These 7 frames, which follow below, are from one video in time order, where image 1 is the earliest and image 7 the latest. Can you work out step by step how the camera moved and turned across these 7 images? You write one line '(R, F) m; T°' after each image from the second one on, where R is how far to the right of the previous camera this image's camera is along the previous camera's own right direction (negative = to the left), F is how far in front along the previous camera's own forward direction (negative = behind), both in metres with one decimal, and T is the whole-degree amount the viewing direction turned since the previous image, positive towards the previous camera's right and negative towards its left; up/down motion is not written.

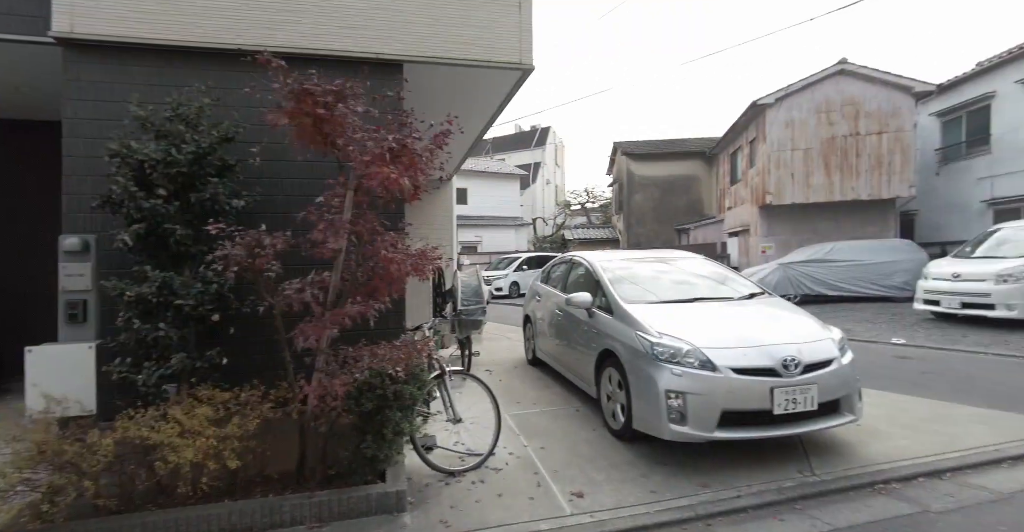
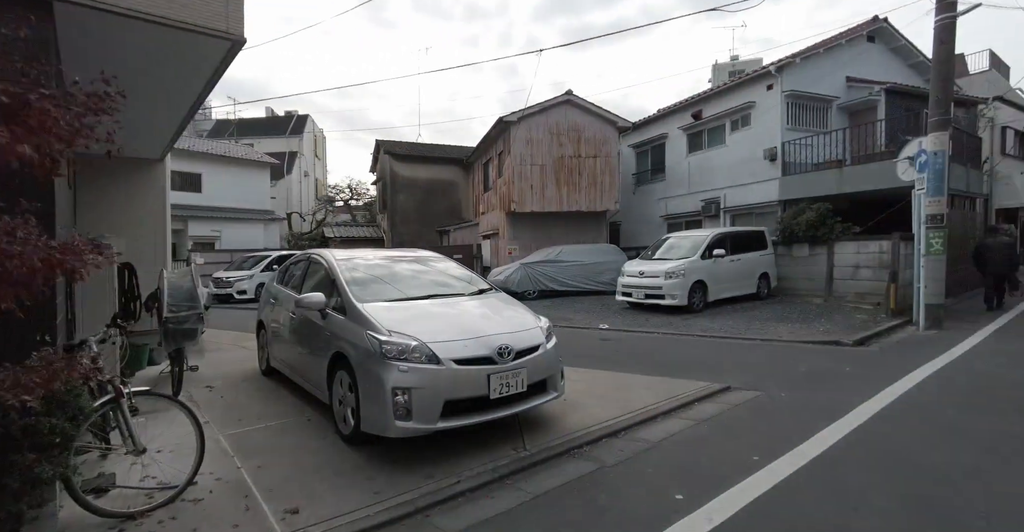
(+0.8, -0.1) m; +25°
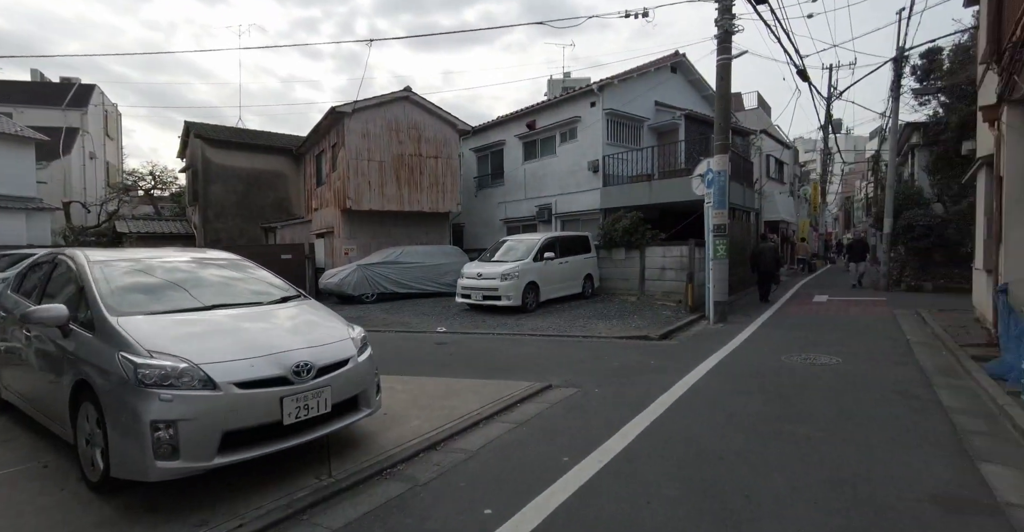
(+0.3, +0.2) m; +18°
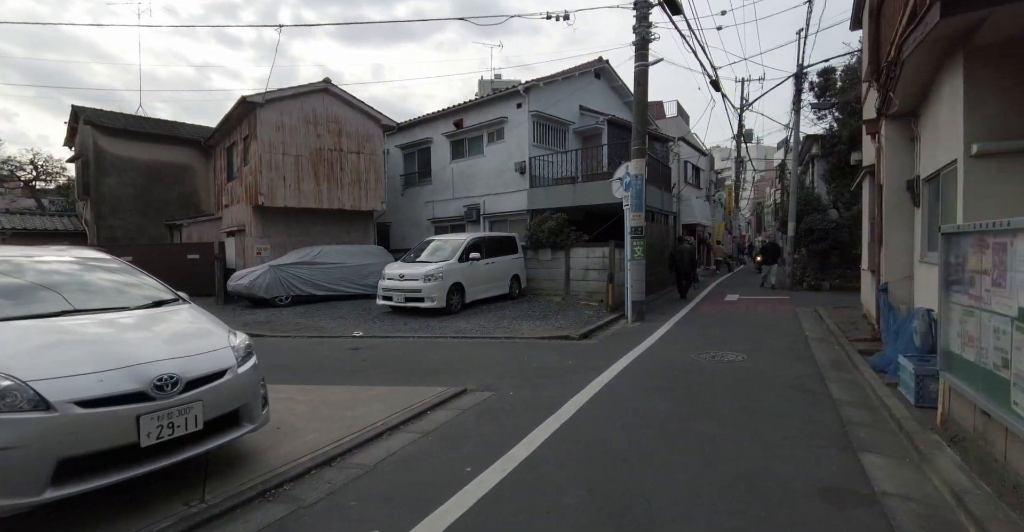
(+0.2, +0.2) m; +8°
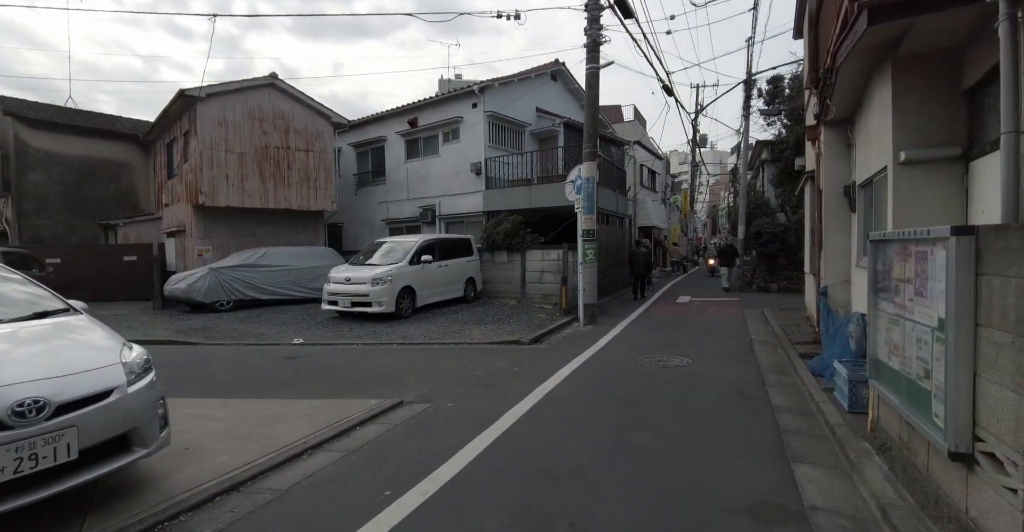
(+0.2, +0.2) m; +4°
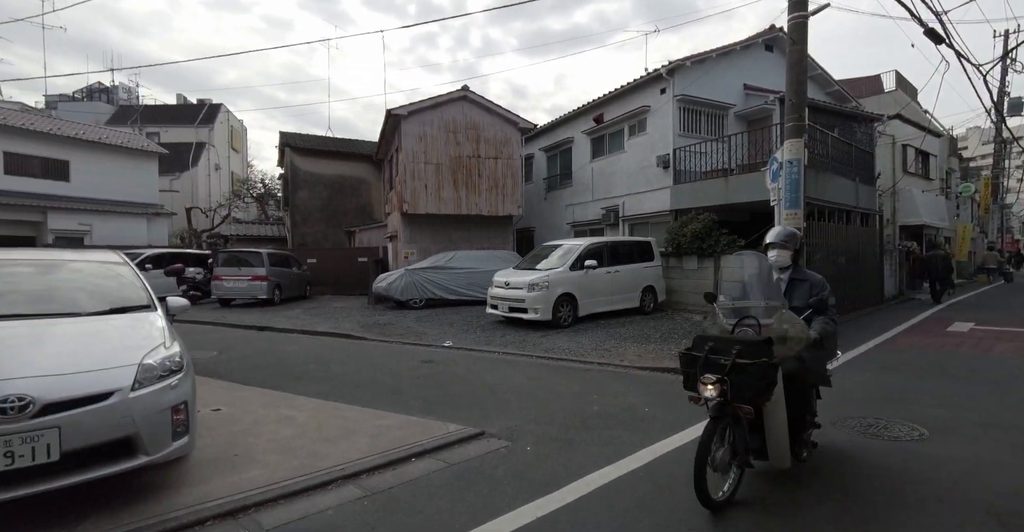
(+0.8, +1.1) m; -26°
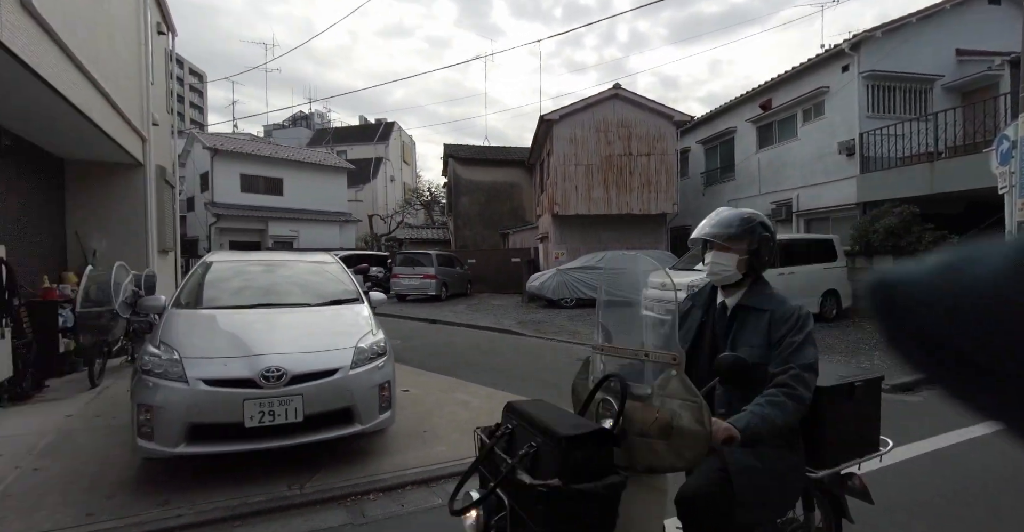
(-0.2, -0.1) m; -17°
